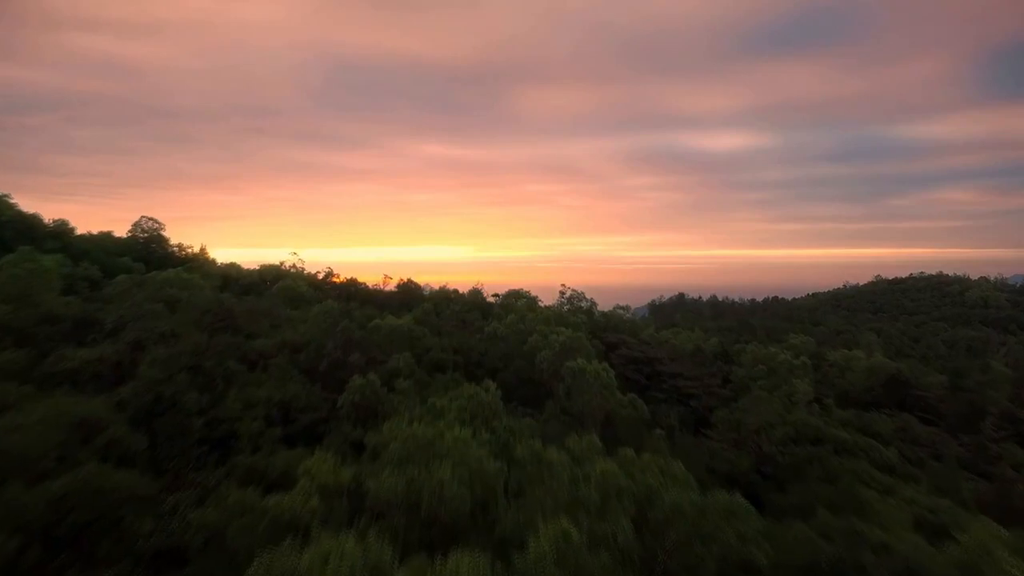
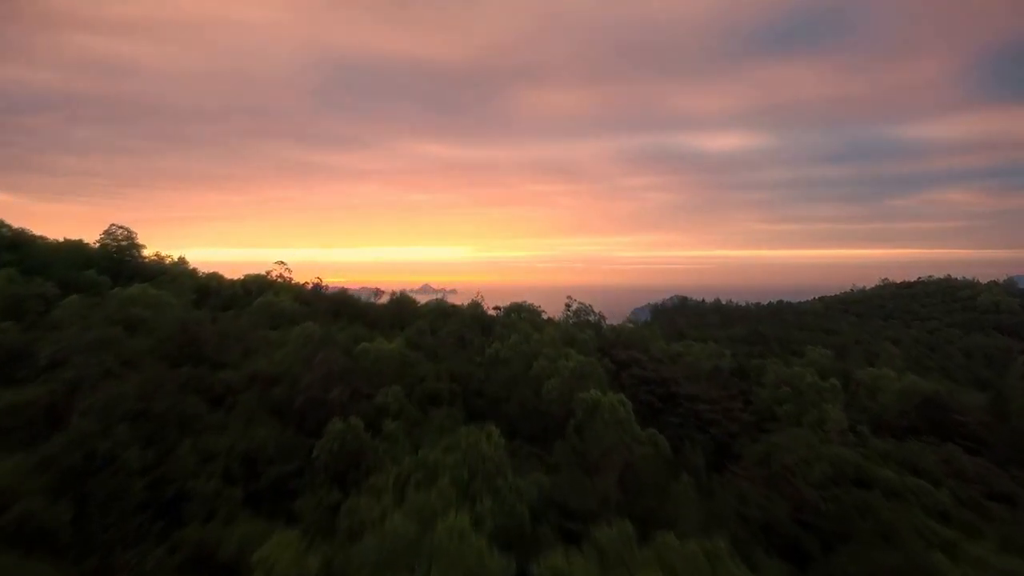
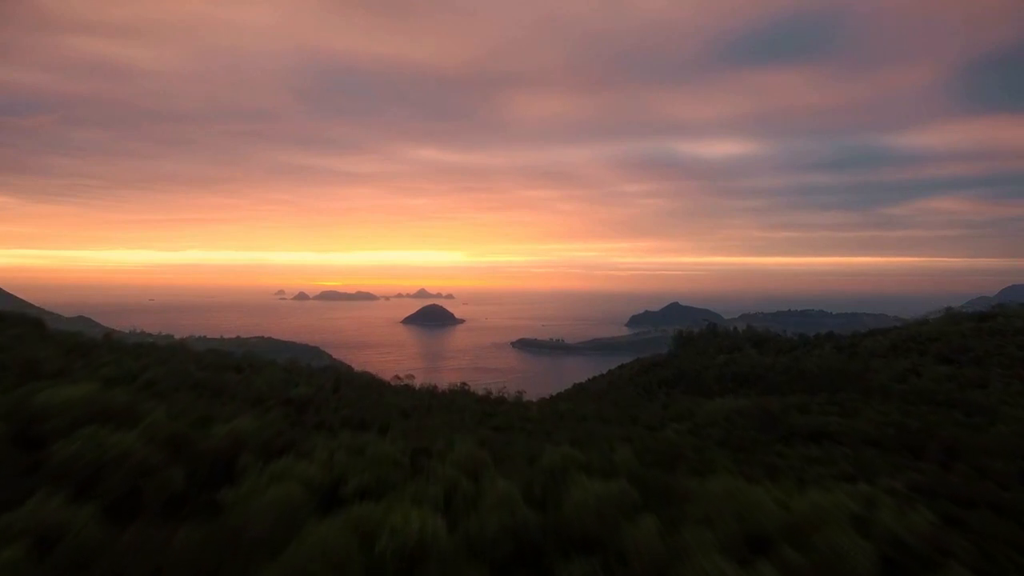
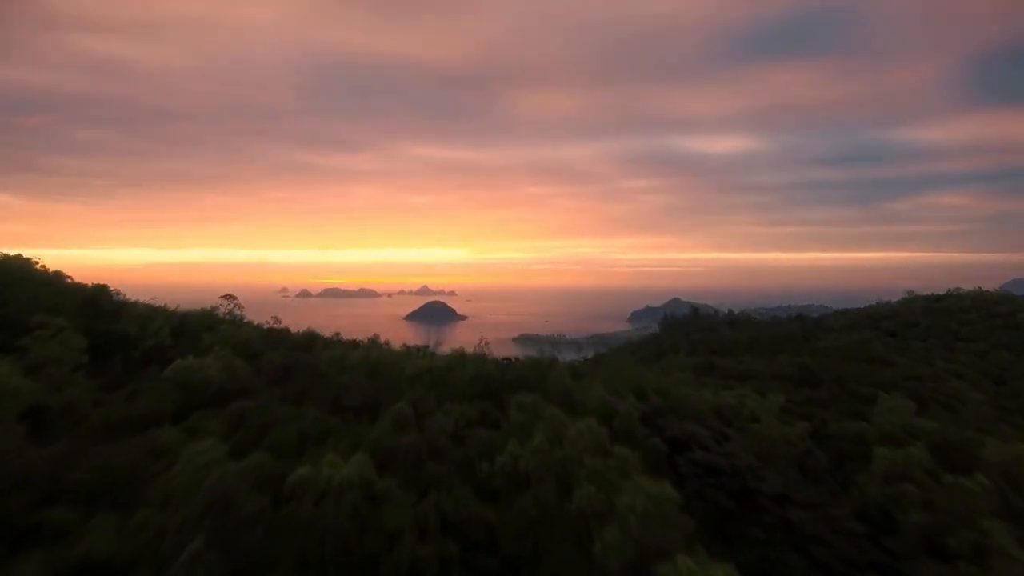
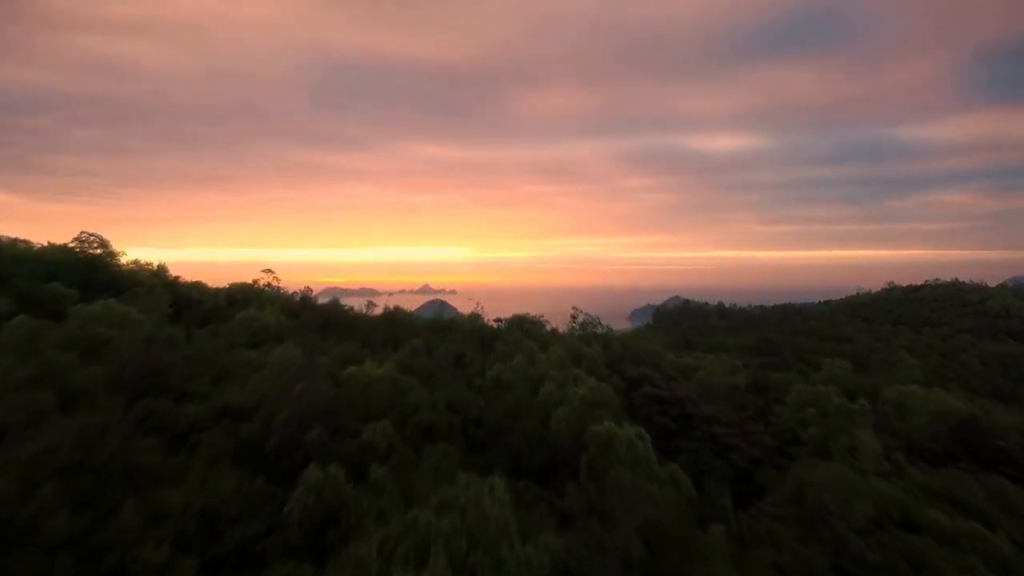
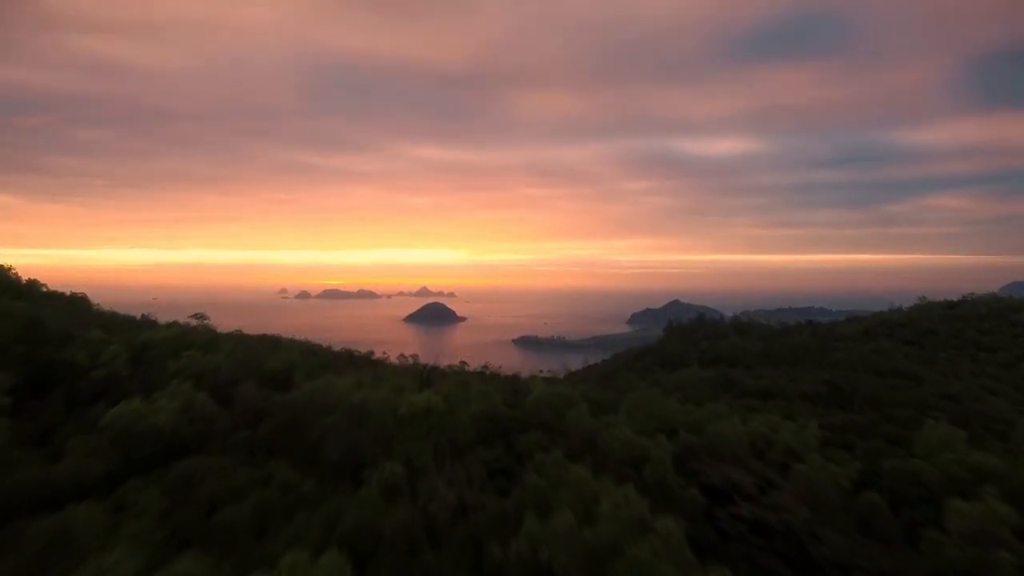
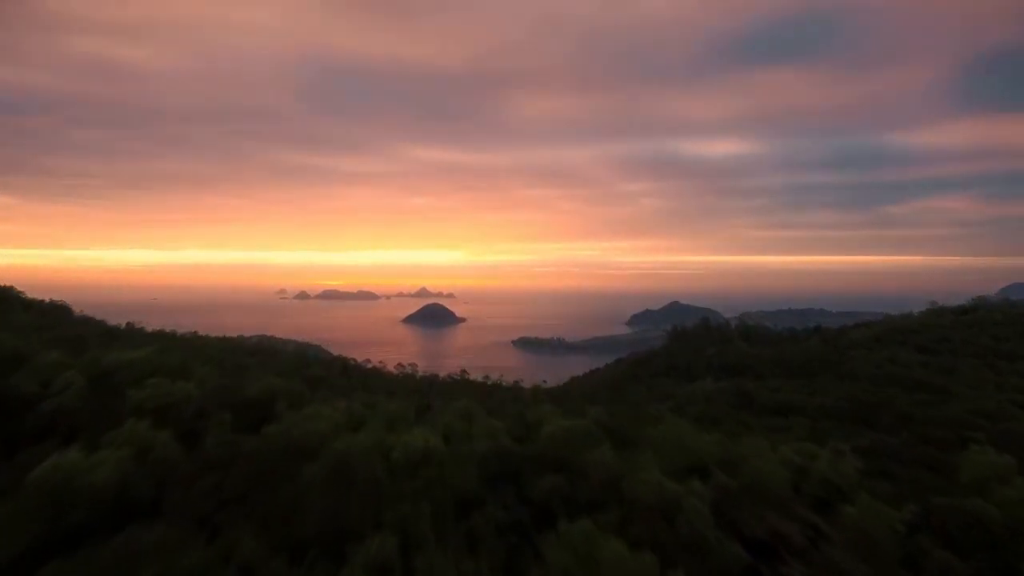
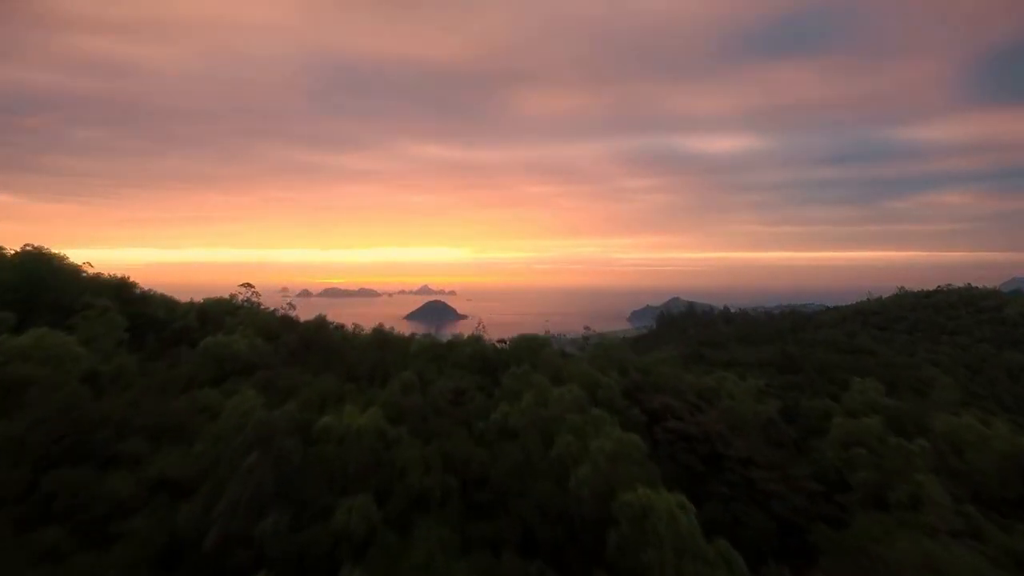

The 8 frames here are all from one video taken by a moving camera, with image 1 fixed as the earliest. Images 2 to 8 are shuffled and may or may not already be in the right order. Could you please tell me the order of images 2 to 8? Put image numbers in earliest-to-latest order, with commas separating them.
2, 5, 8, 4, 6, 7, 3
